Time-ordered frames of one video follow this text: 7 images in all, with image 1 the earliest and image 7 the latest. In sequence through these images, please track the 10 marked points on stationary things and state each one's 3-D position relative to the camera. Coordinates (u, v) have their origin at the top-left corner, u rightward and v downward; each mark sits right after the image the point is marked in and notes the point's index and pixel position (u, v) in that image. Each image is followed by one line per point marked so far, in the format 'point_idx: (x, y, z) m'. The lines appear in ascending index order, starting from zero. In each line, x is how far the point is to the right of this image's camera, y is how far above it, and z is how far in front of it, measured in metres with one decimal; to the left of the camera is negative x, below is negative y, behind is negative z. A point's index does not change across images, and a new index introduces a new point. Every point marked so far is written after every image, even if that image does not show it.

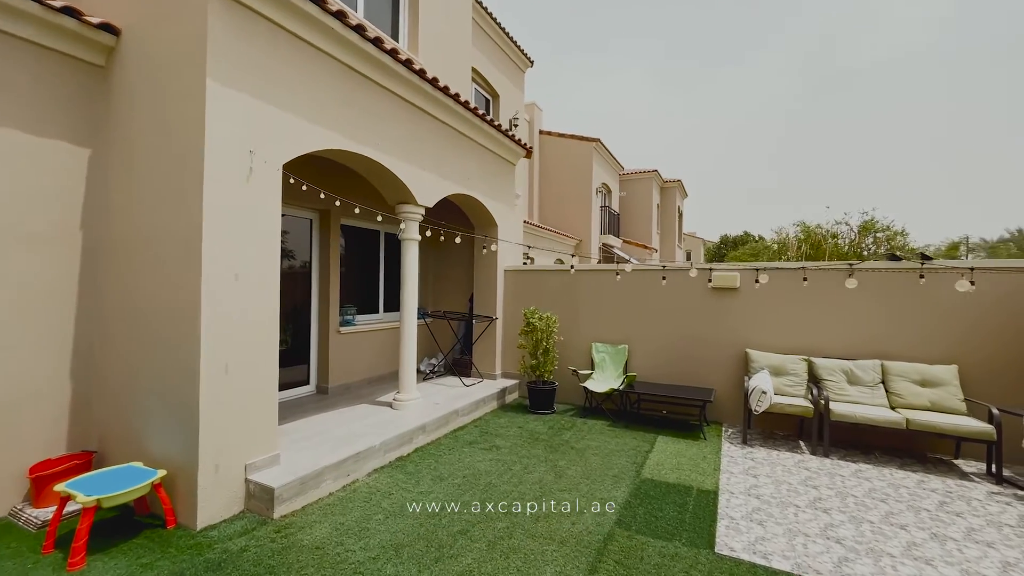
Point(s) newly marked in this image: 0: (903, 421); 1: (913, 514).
0: (+3.7, -1.2, +4.1) m
1: (+3.0, -1.7, +3.2) m
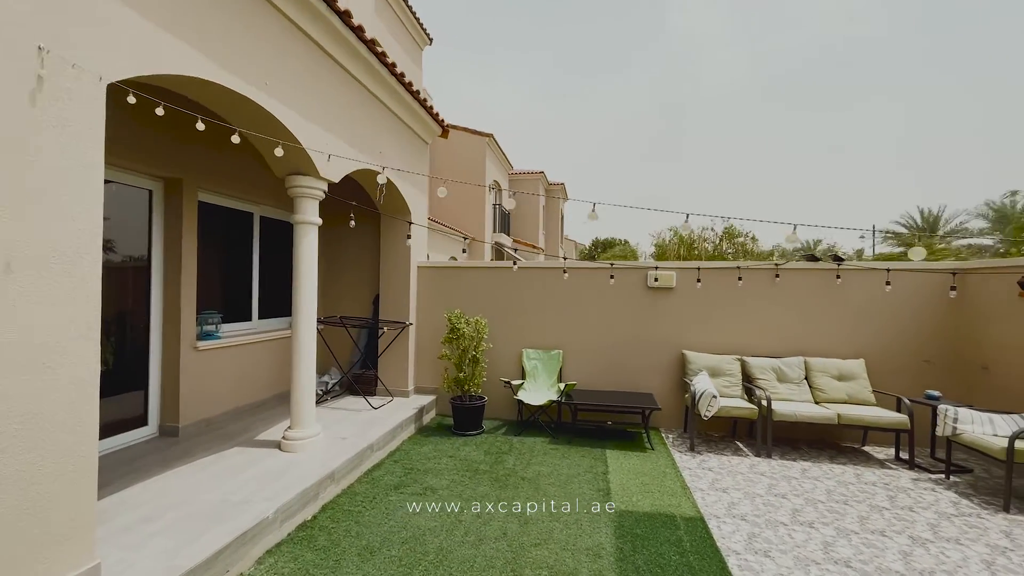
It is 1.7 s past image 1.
0: (+3.1, -1.2, +4.3) m
1: (+2.7, -1.7, +3.2) m
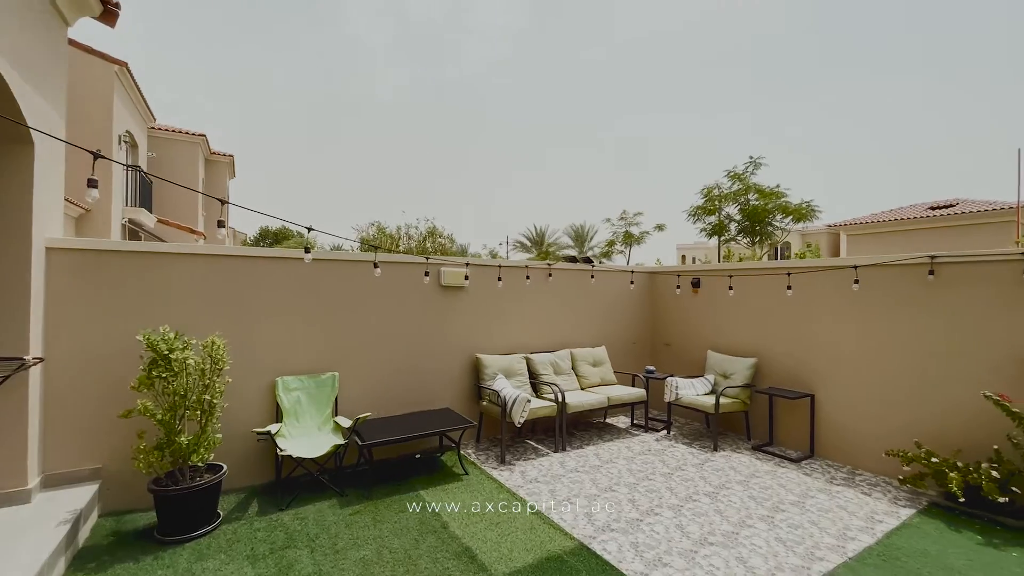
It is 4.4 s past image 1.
0: (+1.0, -1.2, +4.9) m
1: (+1.4, -1.7, +3.8) m
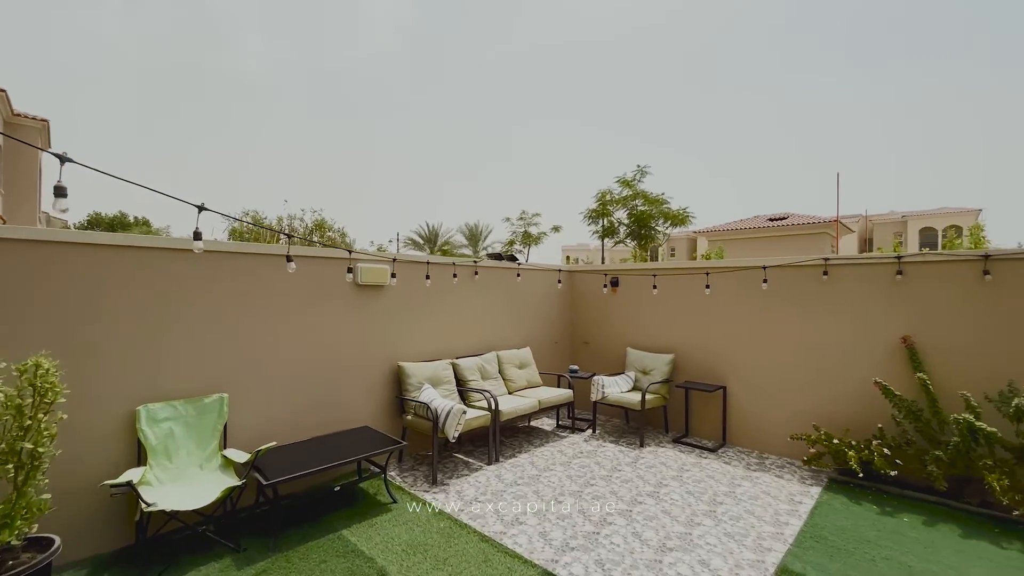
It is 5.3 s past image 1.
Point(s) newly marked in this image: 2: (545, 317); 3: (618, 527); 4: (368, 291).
0: (+0.2, -1.2, +4.7) m
1: (+0.9, -1.7, +3.7) m
2: (+0.4, -0.4, +5.9) m
3: (+0.7, -1.6, +3.0) m
4: (-1.3, 0.0, +4.0) m
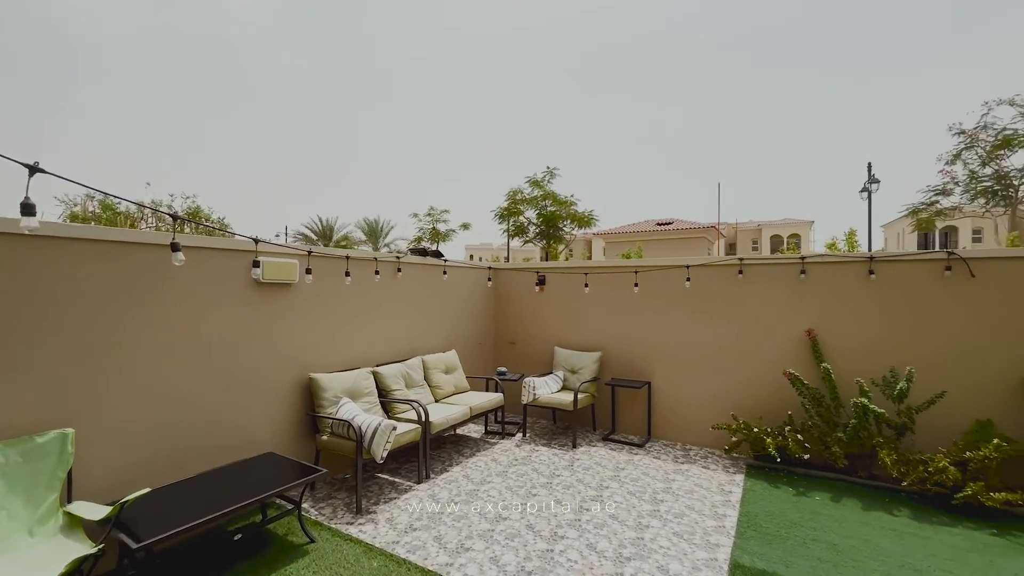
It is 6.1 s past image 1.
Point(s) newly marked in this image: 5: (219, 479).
0: (-0.5, -1.2, +4.3) m
1: (+0.4, -1.6, +3.5) m
2: (-0.5, -0.4, +5.6) m
3: (+0.4, -1.6, +2.9) m
4: (-1.8, 0.0, +3.3) m
5: (-1.8, -1.2, +2.7) m
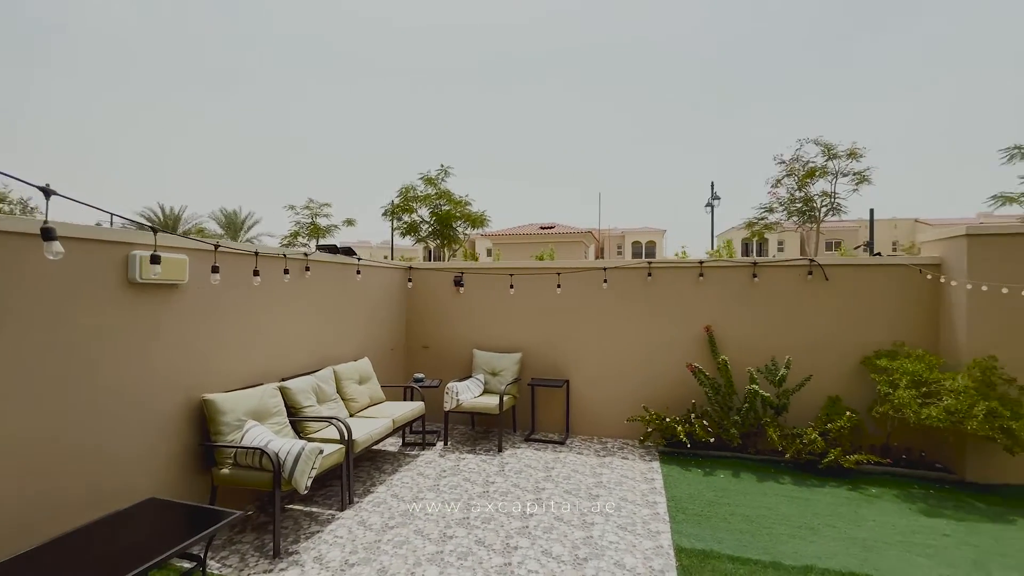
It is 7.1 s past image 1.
0: (-1.1, -1.2, +4.0) m
1: (-0.1, -1.7, +3.4) m
2: (-1.5, -0.4, +5.1) m
3: (+0.1, -1.6, +2.8) m
4: (-2.2, 0.0, +2.6) m
5: (-2.0, -1.2, +2.1) m
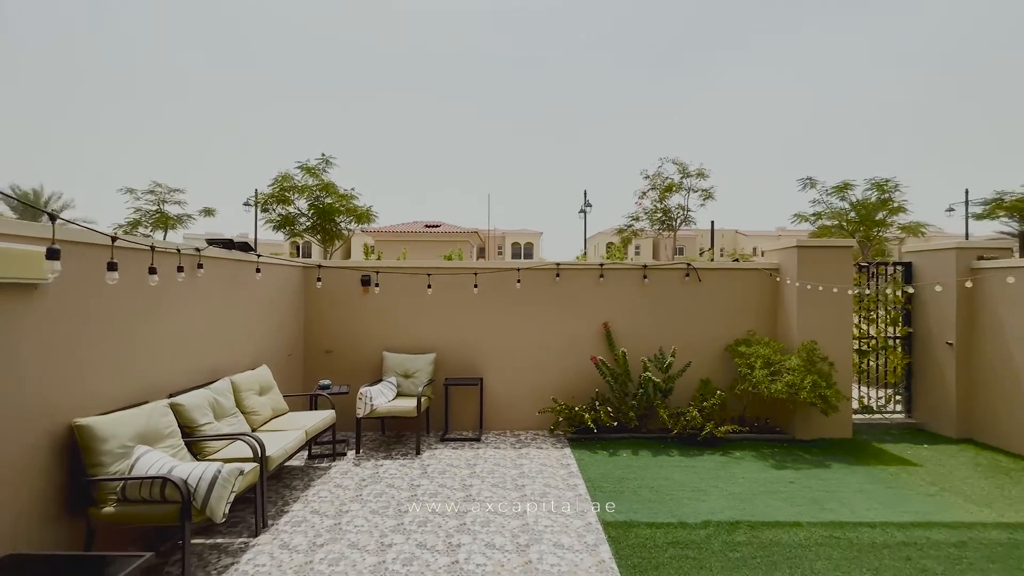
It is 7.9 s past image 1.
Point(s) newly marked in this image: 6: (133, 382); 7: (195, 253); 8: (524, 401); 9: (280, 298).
0: (-1.8, -1.2, +3.6) m
1: (-0.6, -1.7, +3.4) m
2: (-2.5, -0.4, +4.7) m
3: (-0.3, -1.7, +2.8) m
4: (-2.4, 0.0, +2.1) m
5: (-2.1, -1.2, +1.6) m
6: (-2.5, -0.6, +2.8) m
7: (-2.5, +0.3, +3.4) m
8: (+0.1, -1.3, +5.2) m
9: (-2.5, -0.1, +4.7) m
